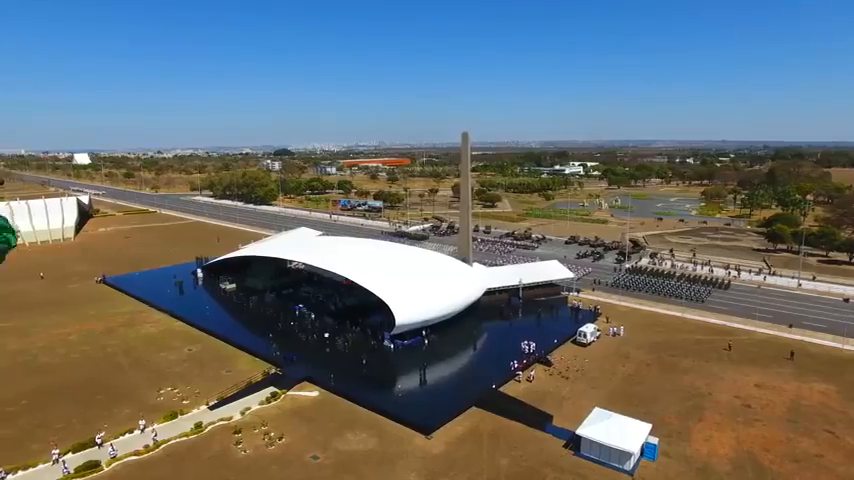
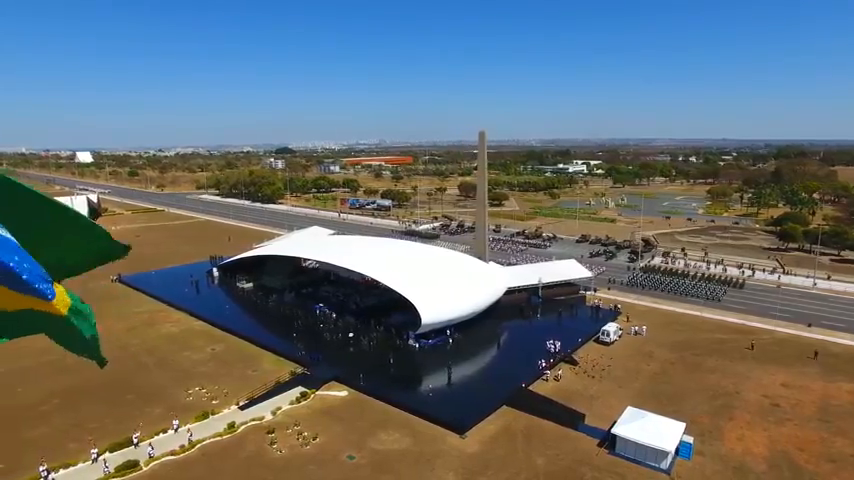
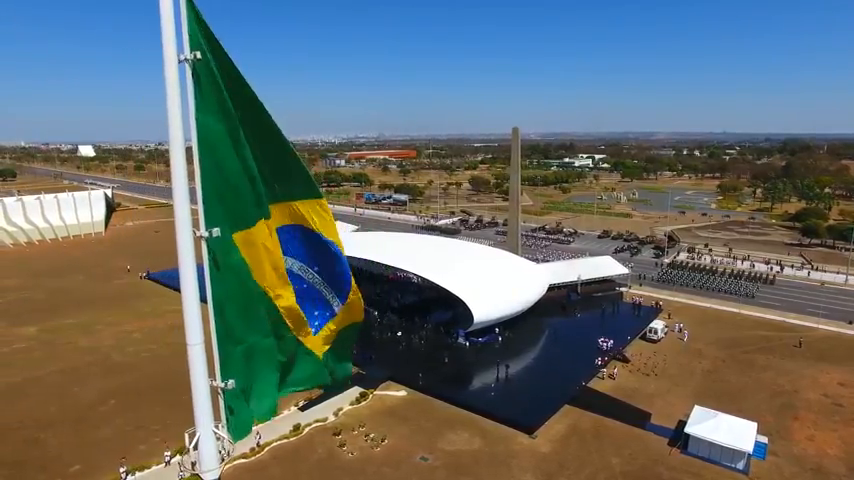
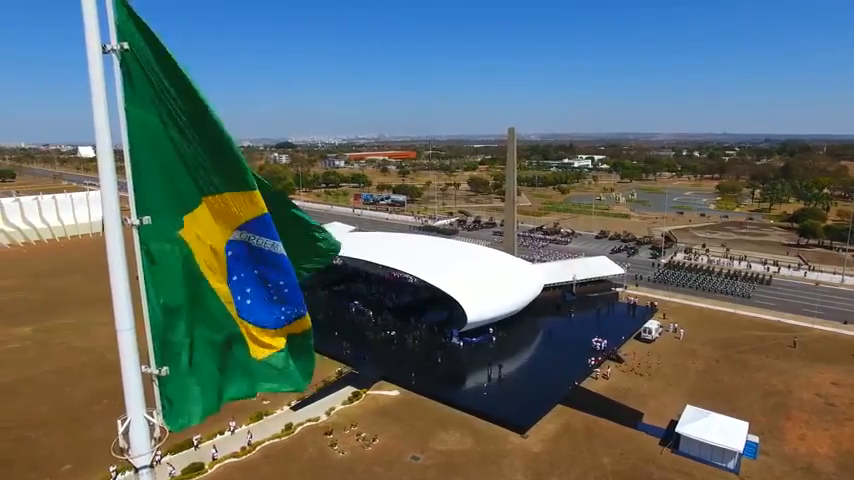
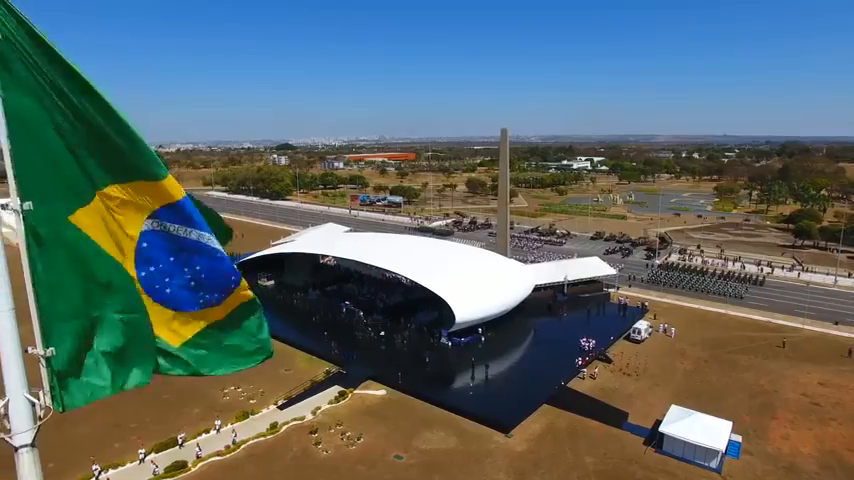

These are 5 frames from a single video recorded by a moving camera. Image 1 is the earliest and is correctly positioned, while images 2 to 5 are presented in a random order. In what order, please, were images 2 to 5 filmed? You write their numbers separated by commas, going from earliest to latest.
2, 5, 4, 3
